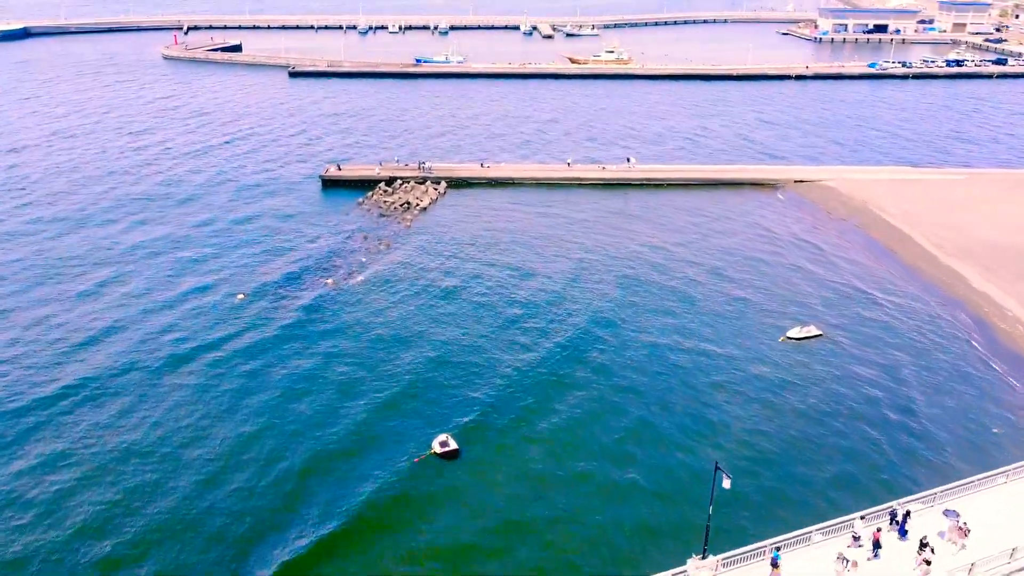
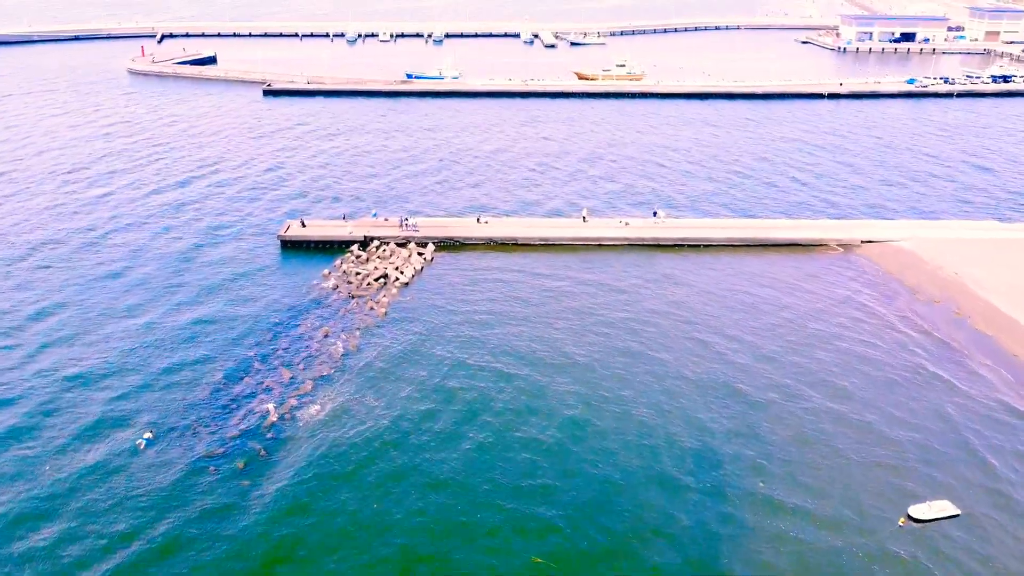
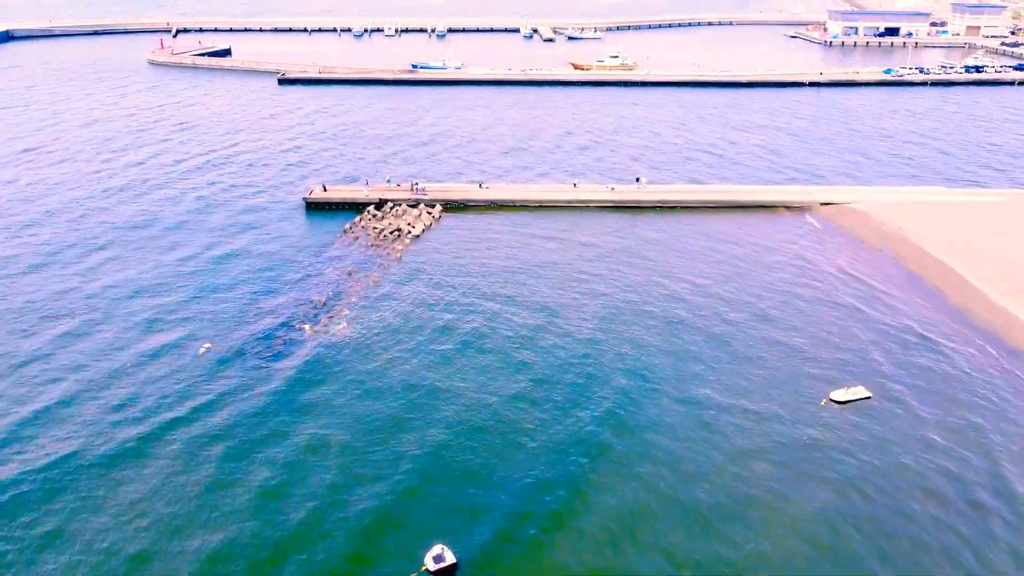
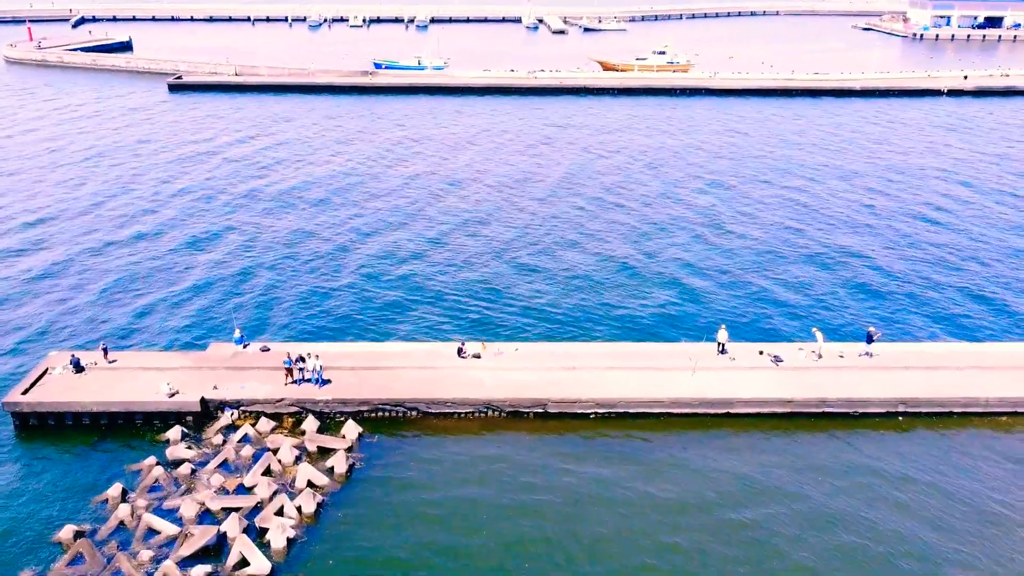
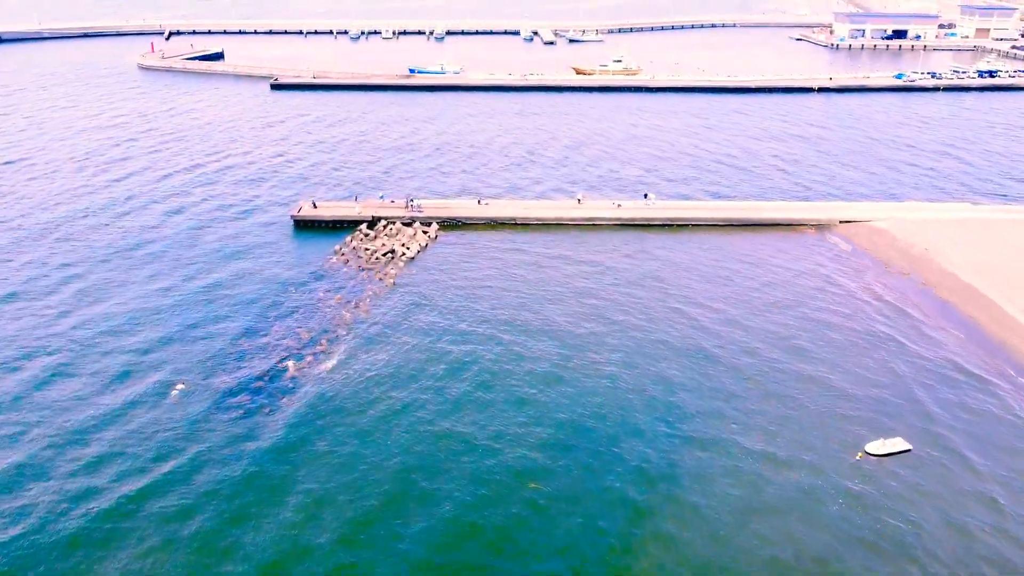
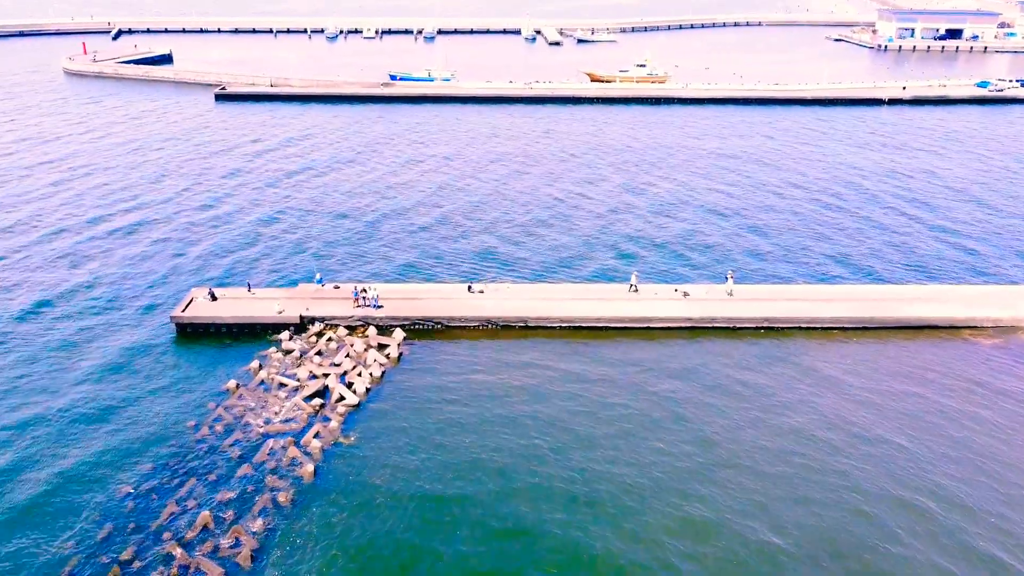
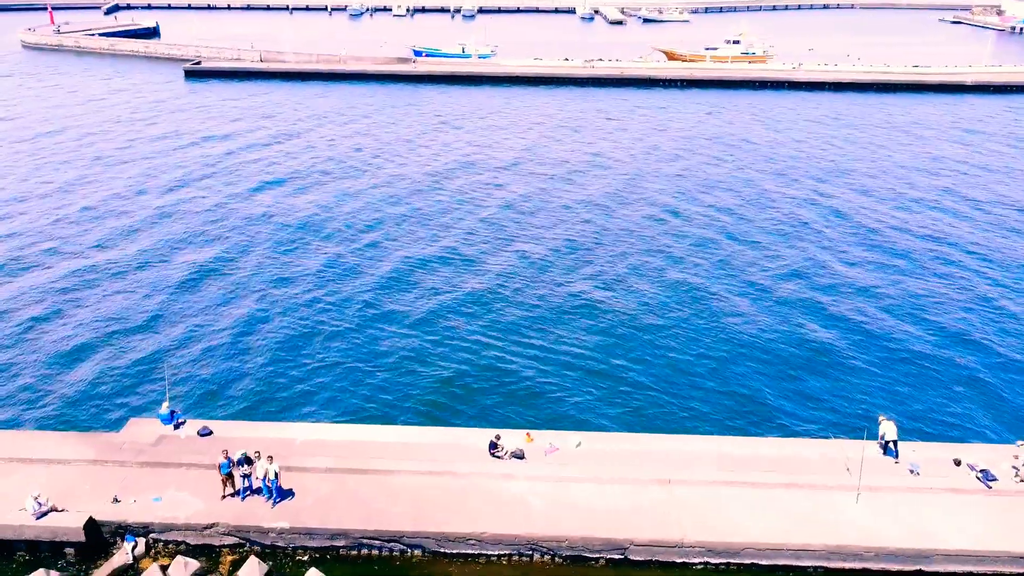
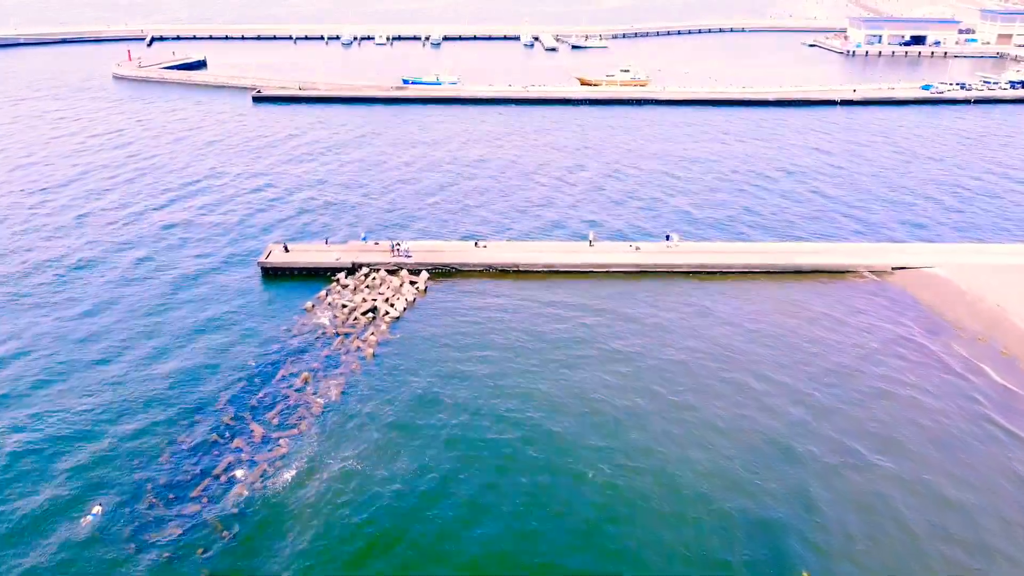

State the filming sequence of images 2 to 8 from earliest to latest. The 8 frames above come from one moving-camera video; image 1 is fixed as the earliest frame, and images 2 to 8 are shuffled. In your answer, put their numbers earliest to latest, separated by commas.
3, 5, 2, 8, 6, 4, 7
